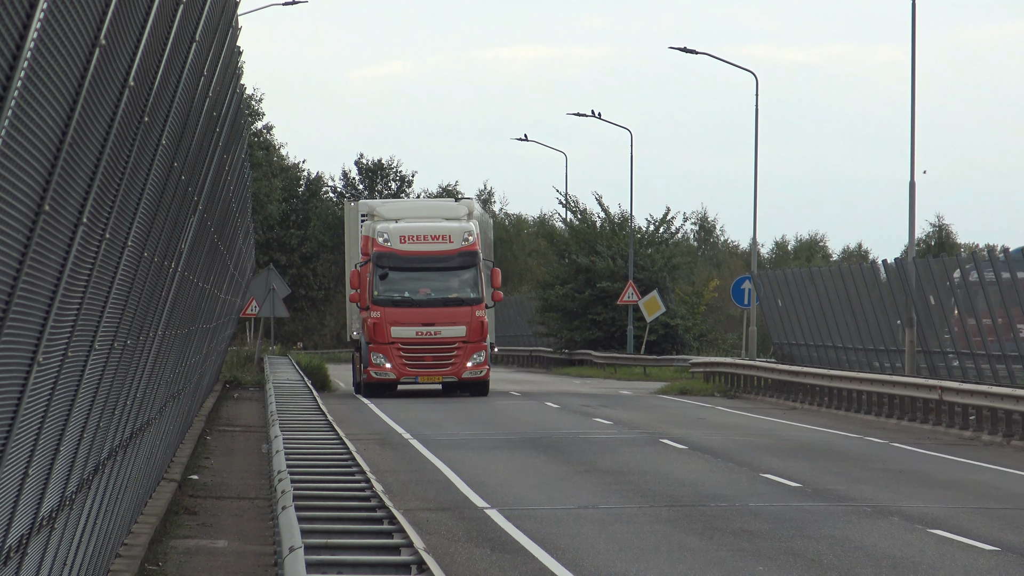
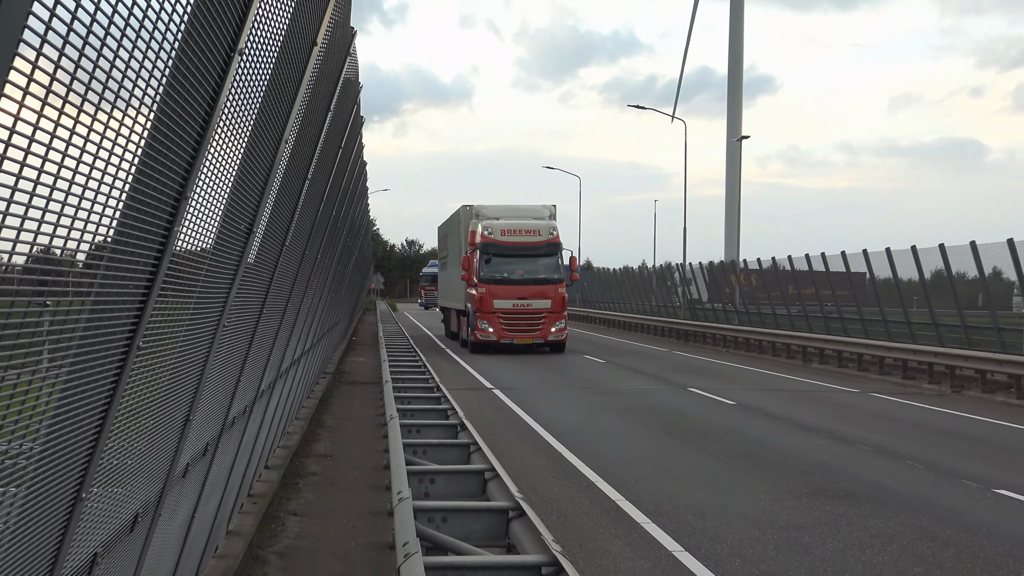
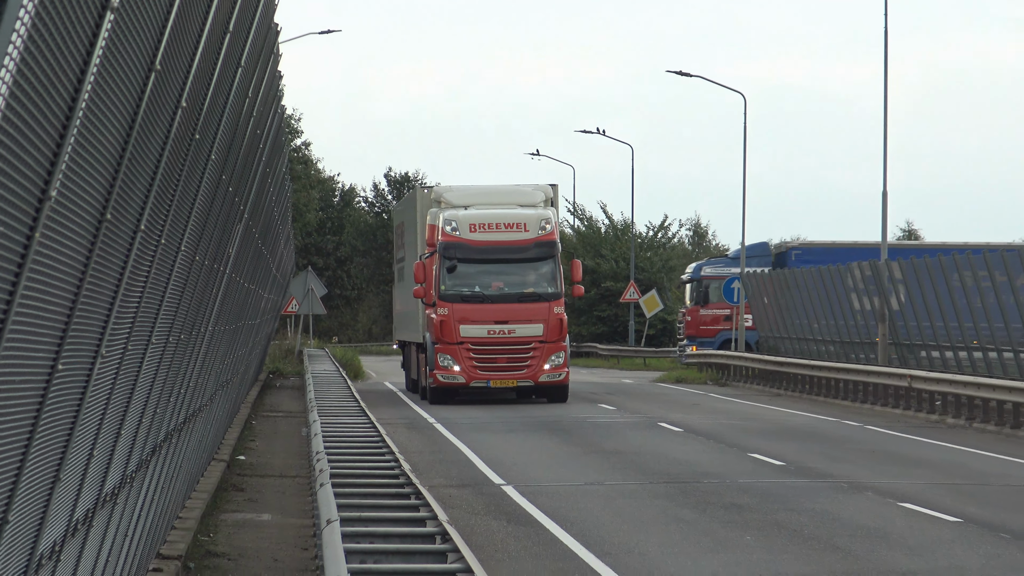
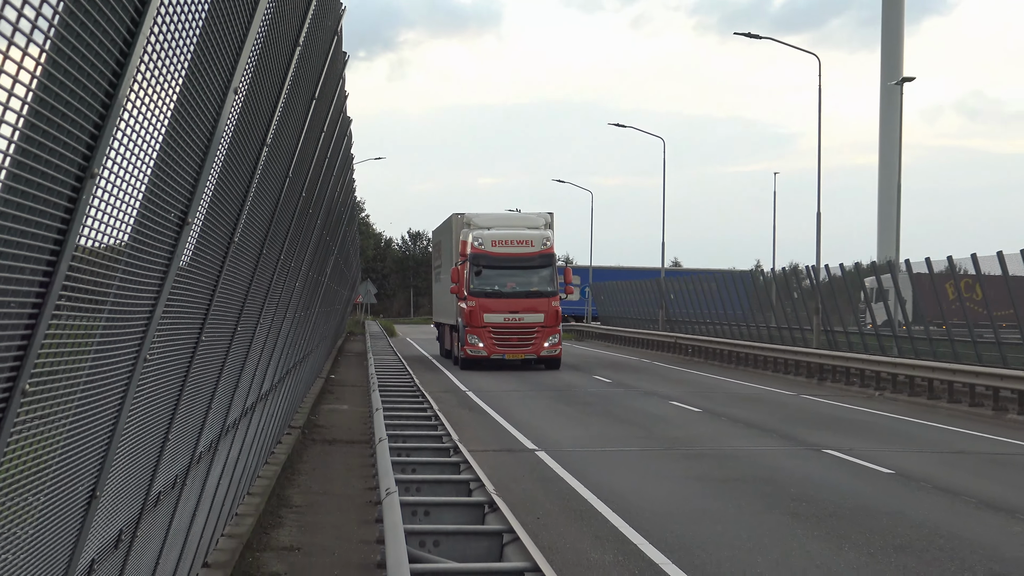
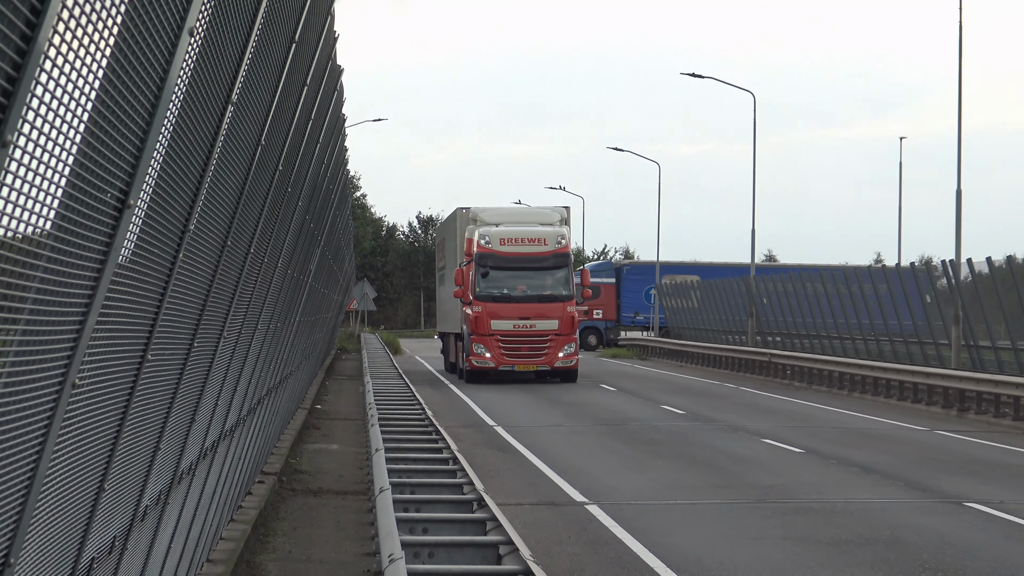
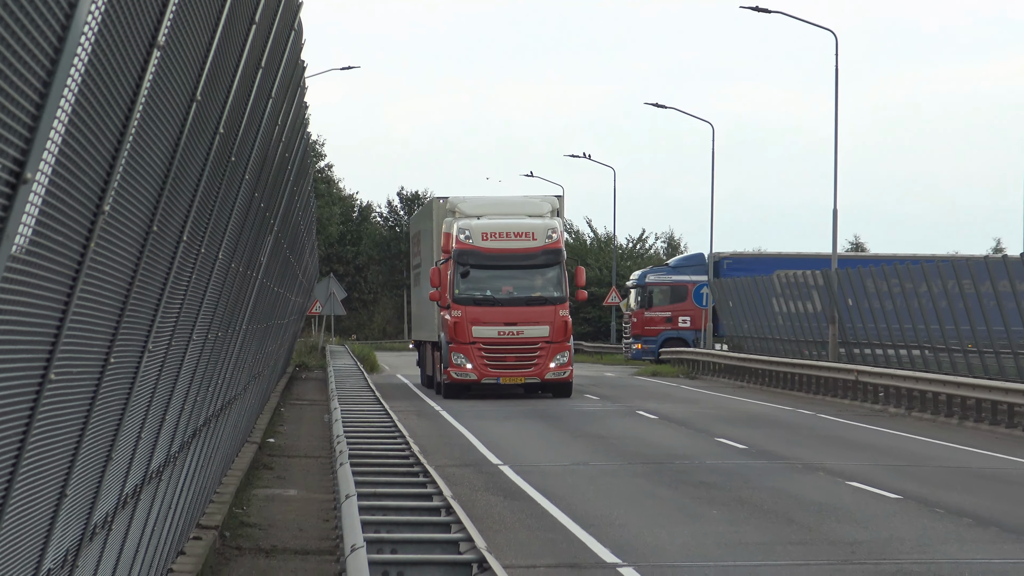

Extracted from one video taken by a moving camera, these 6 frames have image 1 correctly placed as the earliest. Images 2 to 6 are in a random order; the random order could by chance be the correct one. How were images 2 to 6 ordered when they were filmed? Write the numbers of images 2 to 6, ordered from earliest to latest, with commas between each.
3, 6, 5, 4, 2
